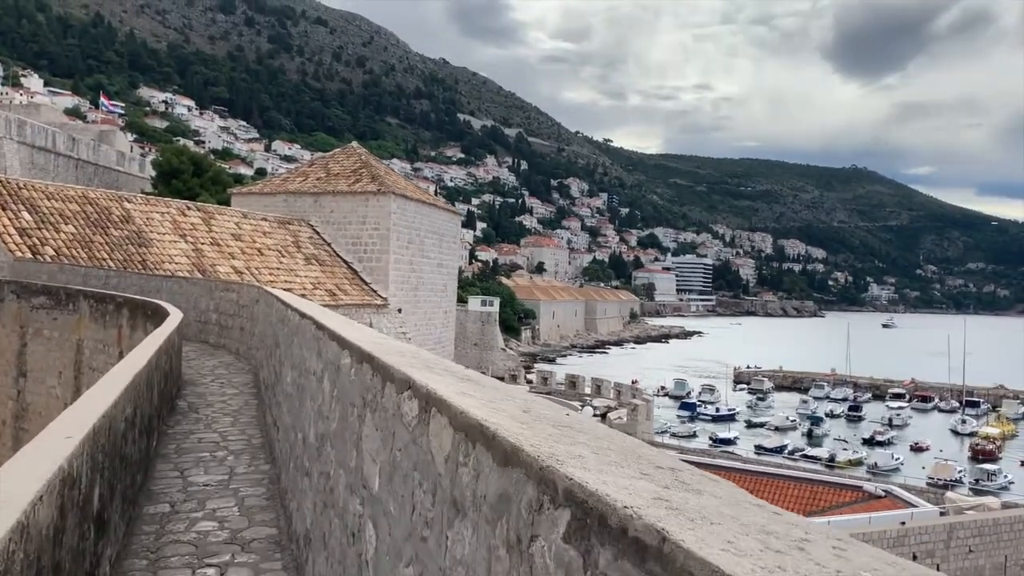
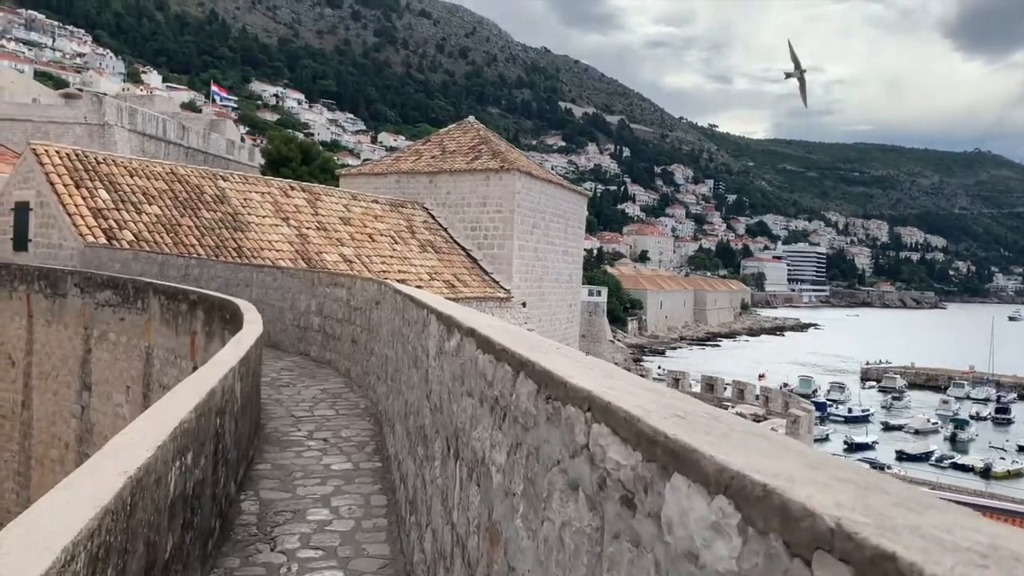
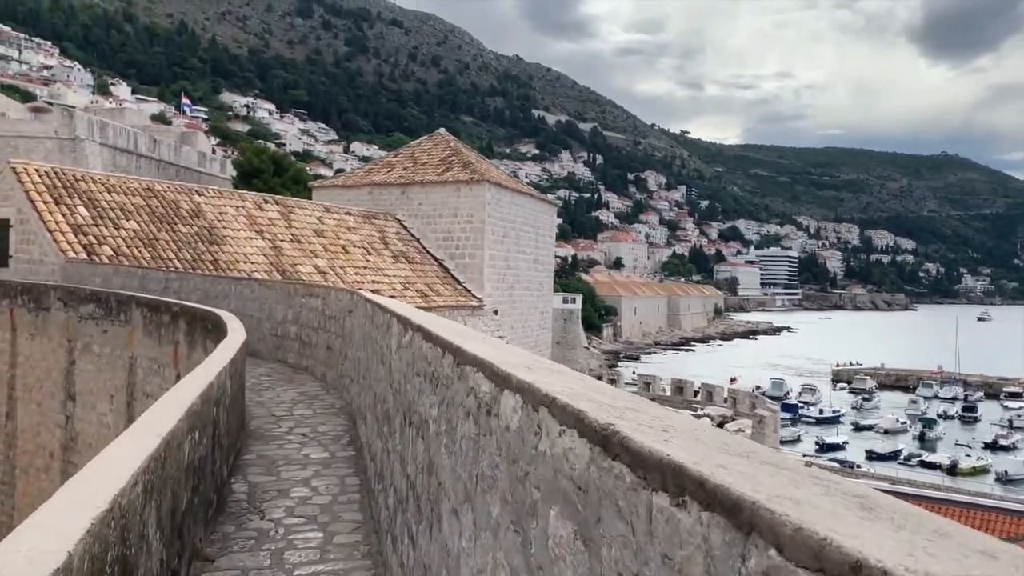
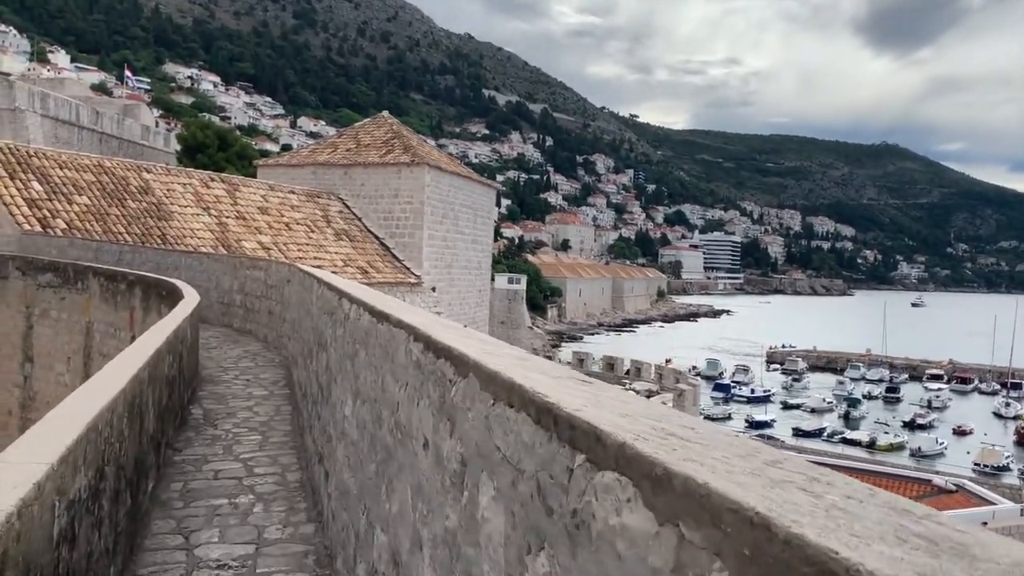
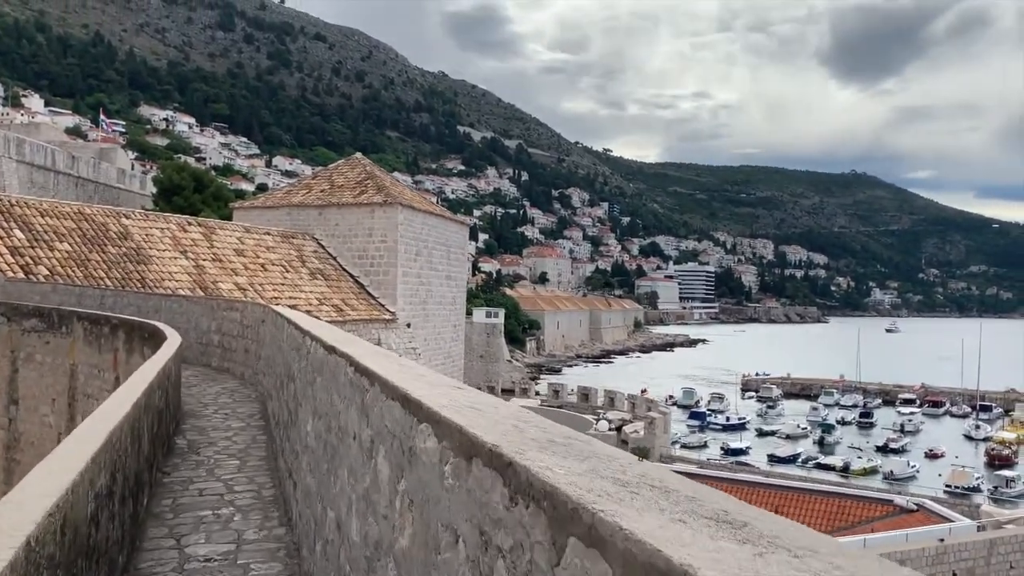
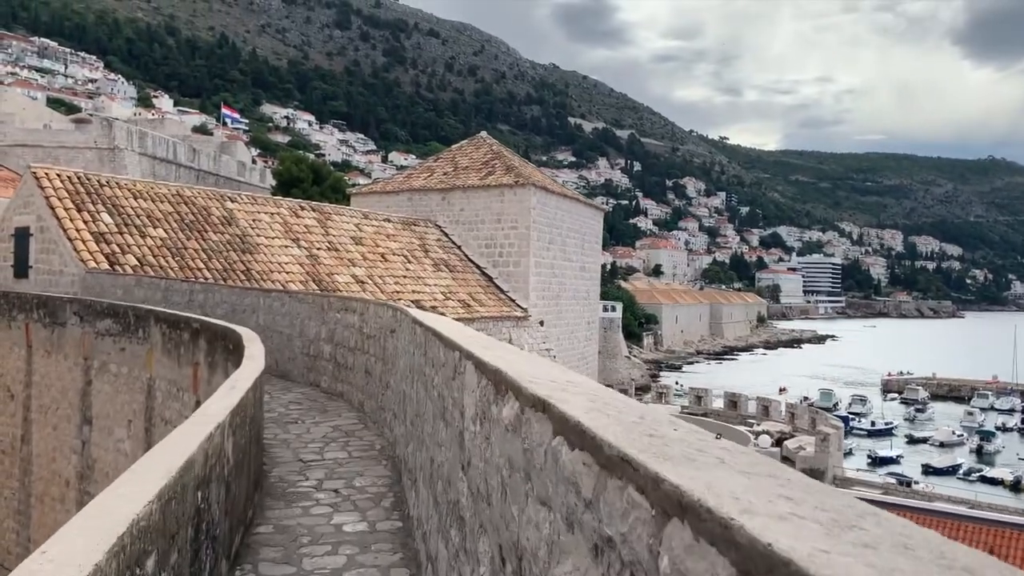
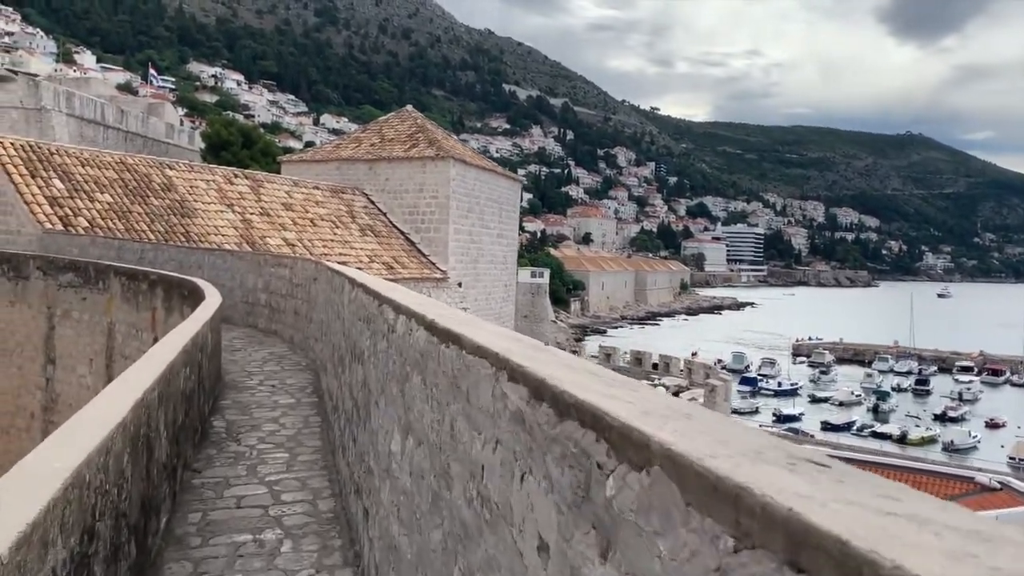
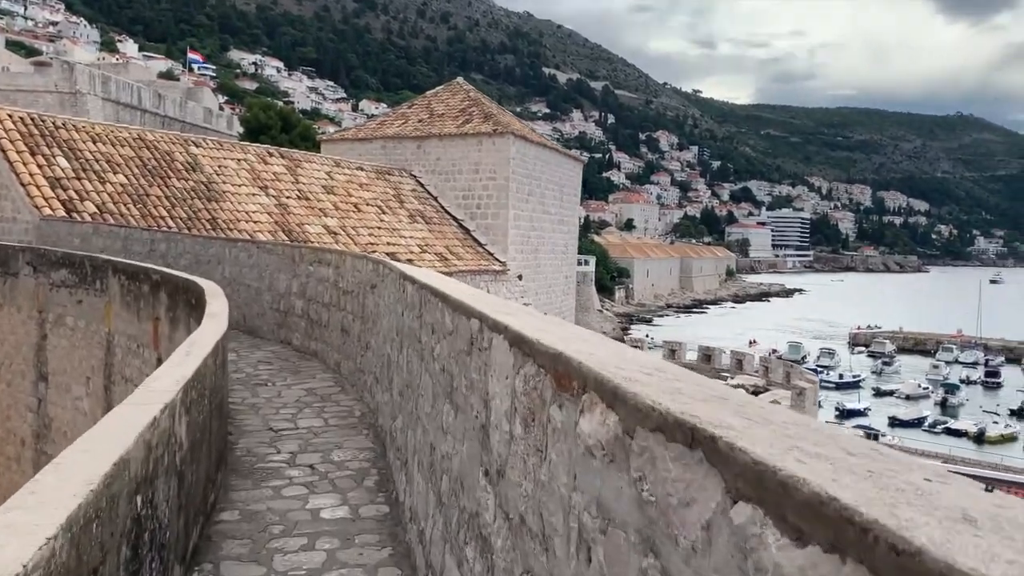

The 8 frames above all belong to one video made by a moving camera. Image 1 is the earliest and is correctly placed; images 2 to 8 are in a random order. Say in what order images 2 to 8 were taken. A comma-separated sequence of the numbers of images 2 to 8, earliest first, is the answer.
5, 4, 7, 3, 2, 6, 8
